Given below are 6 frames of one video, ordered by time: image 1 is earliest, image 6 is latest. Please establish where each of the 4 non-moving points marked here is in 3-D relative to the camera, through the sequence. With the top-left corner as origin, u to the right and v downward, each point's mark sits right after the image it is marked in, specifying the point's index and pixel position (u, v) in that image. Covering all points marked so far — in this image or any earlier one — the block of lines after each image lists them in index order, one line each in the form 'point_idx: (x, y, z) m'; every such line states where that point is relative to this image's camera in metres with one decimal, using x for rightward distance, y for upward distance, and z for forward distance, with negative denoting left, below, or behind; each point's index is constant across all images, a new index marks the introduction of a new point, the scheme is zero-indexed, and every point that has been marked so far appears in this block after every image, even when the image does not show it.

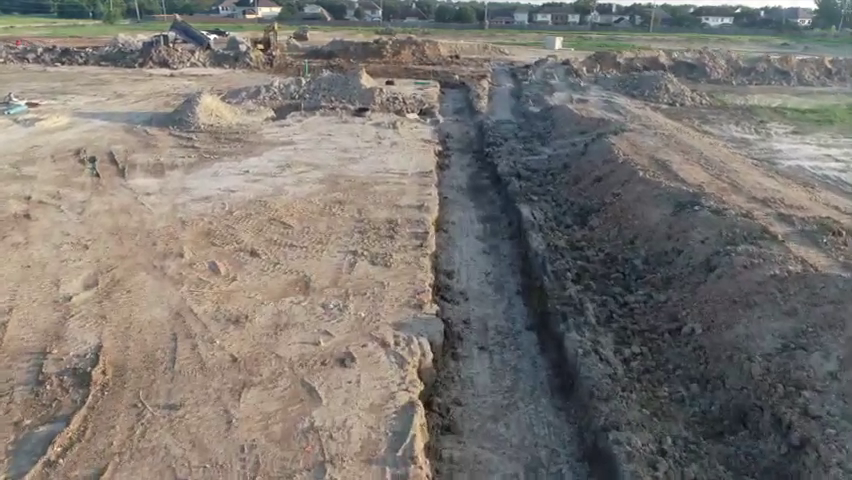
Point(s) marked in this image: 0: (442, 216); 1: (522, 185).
0: (+0.3, +0.5, +13.1) m
1: (+2.2, +1.2, +14.8) m
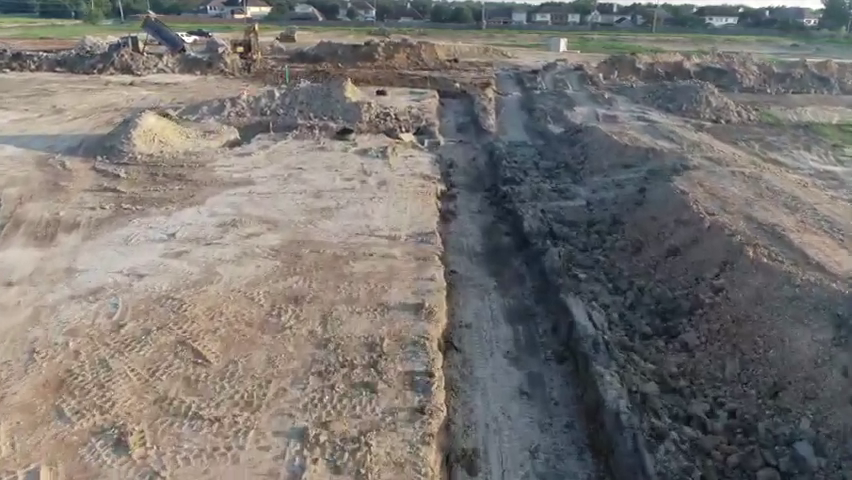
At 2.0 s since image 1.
0: (+0.3, -1.0, +8.8) m
1: (+2.2, -0.2, +10.5) m
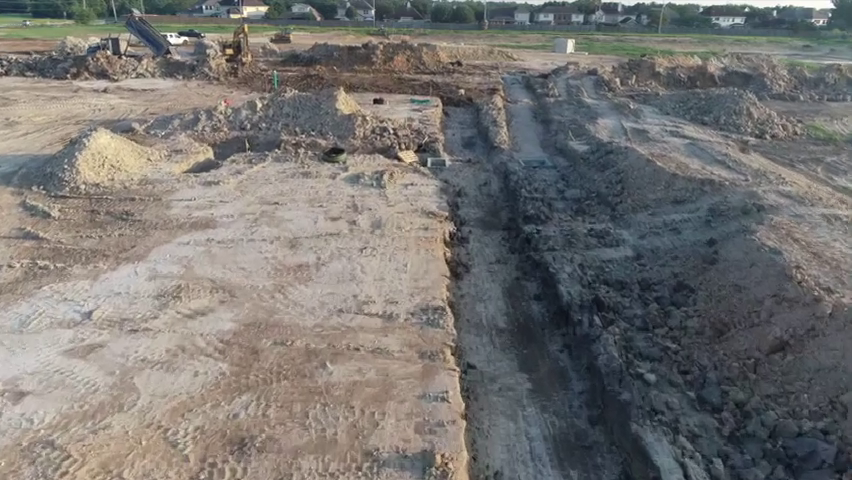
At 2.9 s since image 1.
0: (+0.4, -1.9, +6.1) m
1: (+2.3, -1.2, +7.8) m
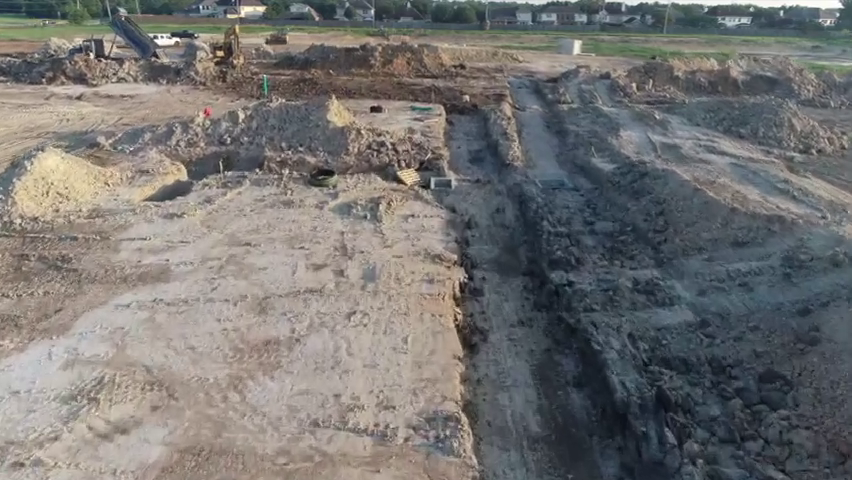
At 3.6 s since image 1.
0: (+0.5, -2.7, +3.9) m
1: (+2.3, -1.9, +5.6) m
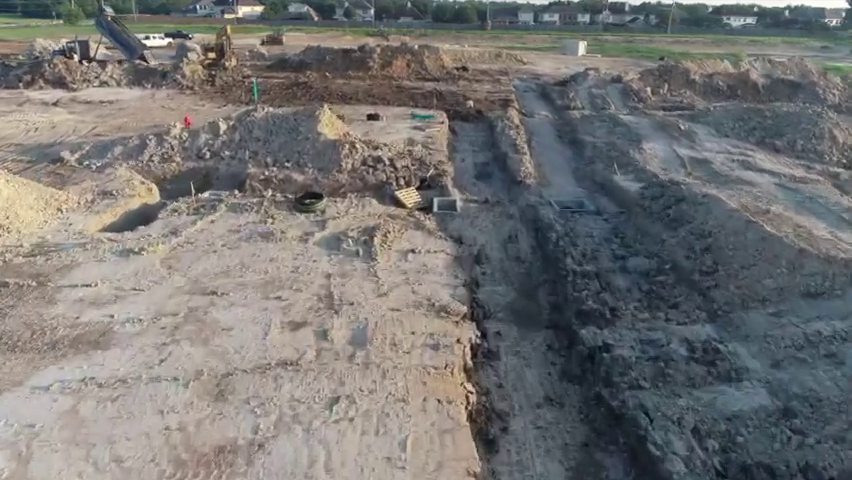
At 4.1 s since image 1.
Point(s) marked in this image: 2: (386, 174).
0: (+0.5, -3.3, +2.1) m
1: (+2.4, -2.5, +3.8) m
2: (-0.9, +1.5, +14.7) m
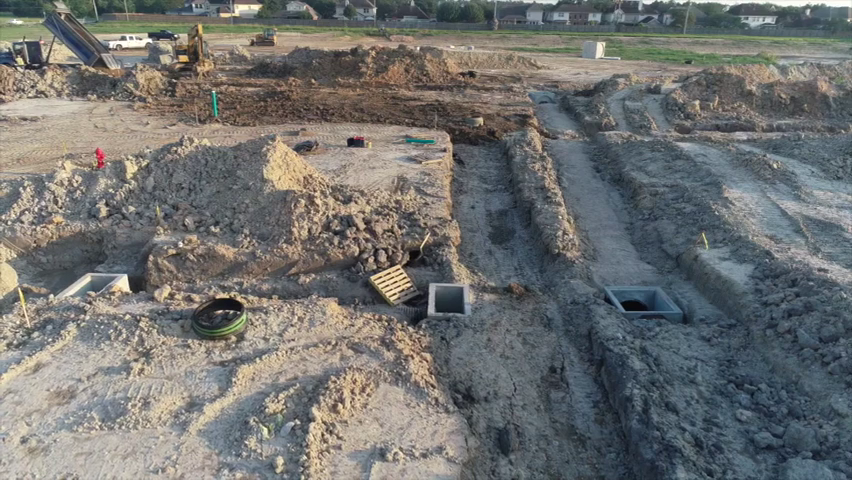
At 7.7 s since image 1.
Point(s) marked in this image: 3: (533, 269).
0: (+0.3, -4.9, -2.7) m
1: (+2.2, -4.1, -1.0) m
2: (-1.0, -0.1, +9.9) m
3: (+1.7, -0.4, +10.2) m
